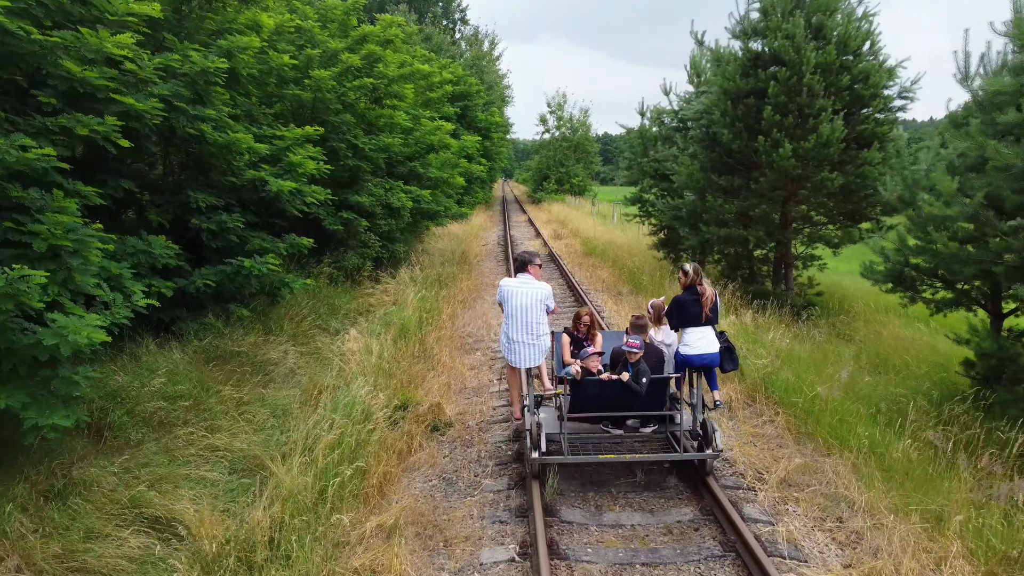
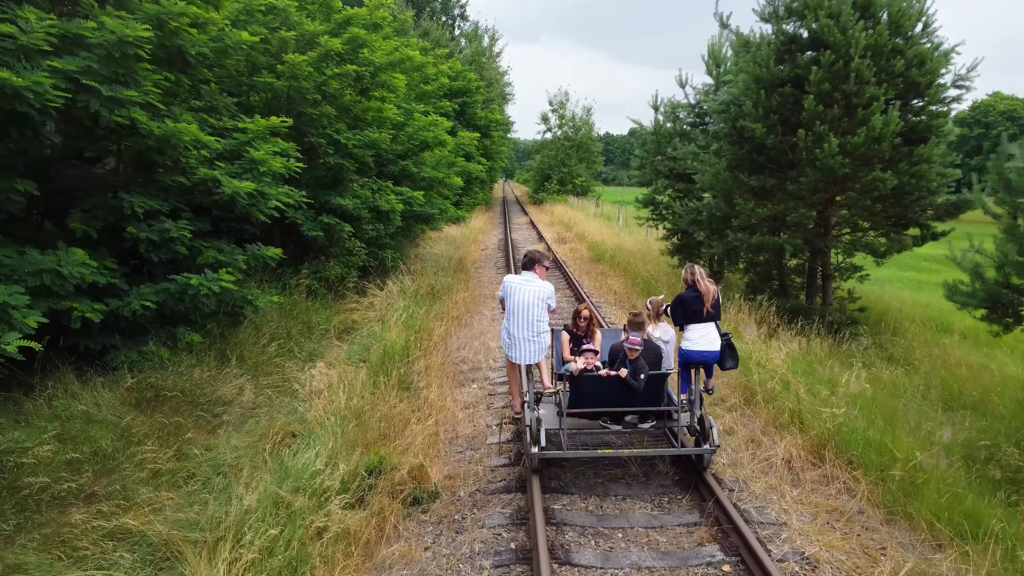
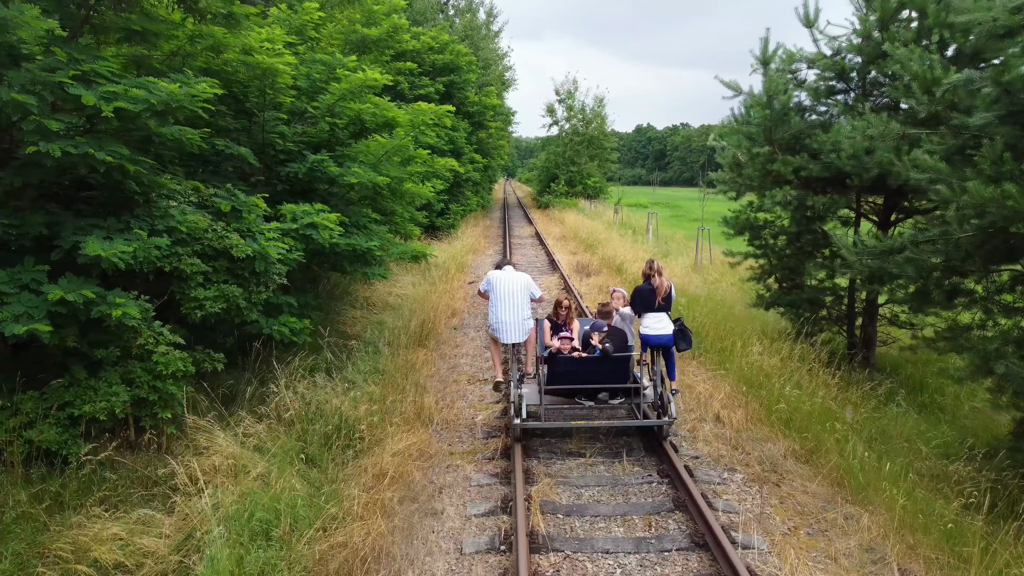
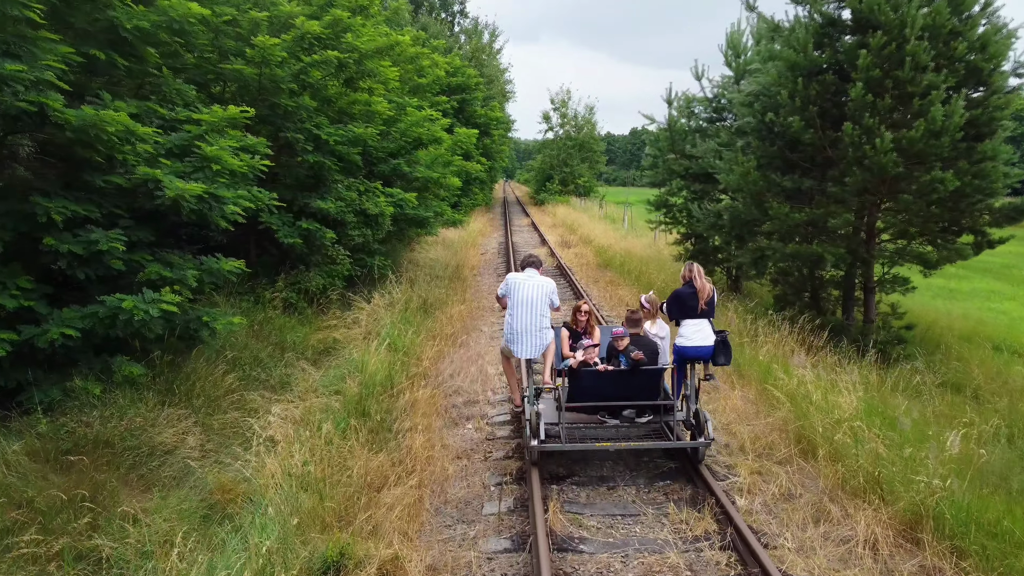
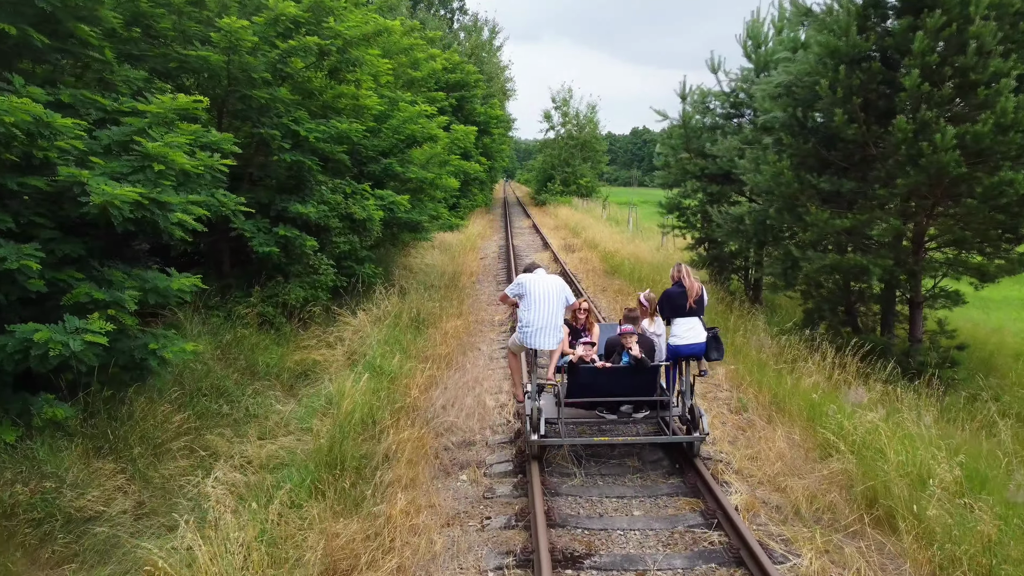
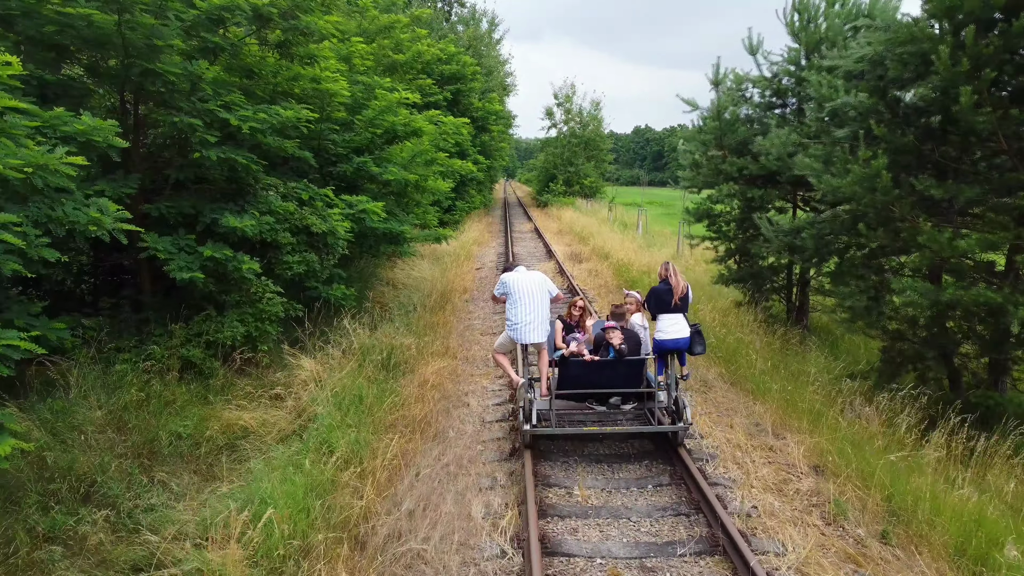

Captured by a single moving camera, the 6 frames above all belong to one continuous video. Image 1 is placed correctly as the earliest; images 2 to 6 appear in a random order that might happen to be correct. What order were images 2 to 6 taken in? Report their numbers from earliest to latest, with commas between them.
2, 4, 5, 6, 3
